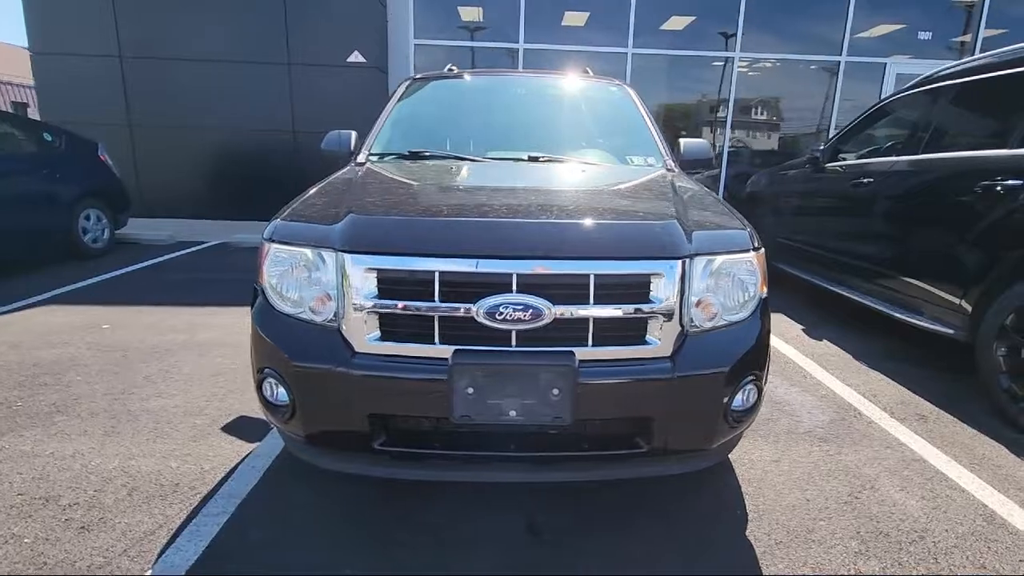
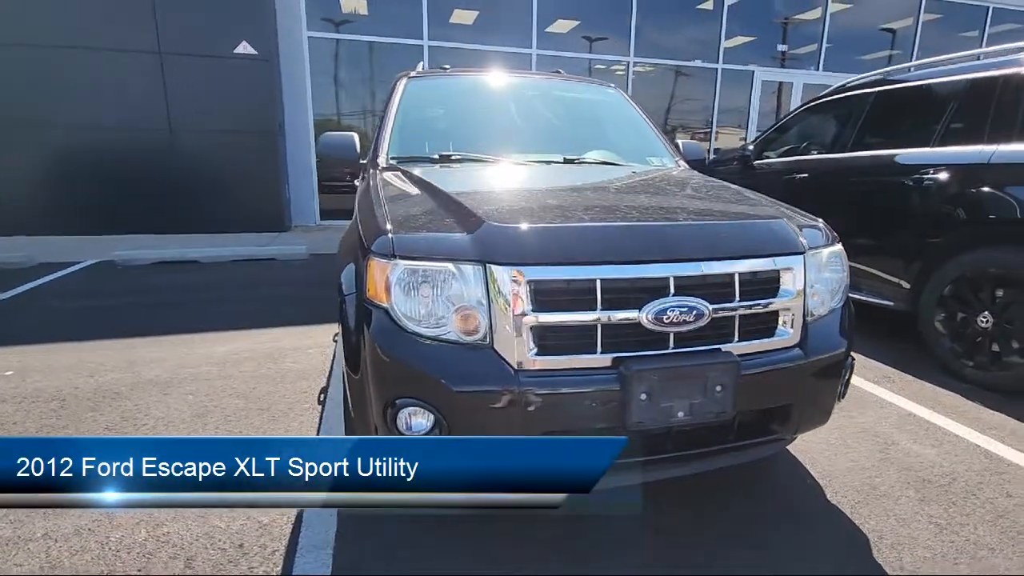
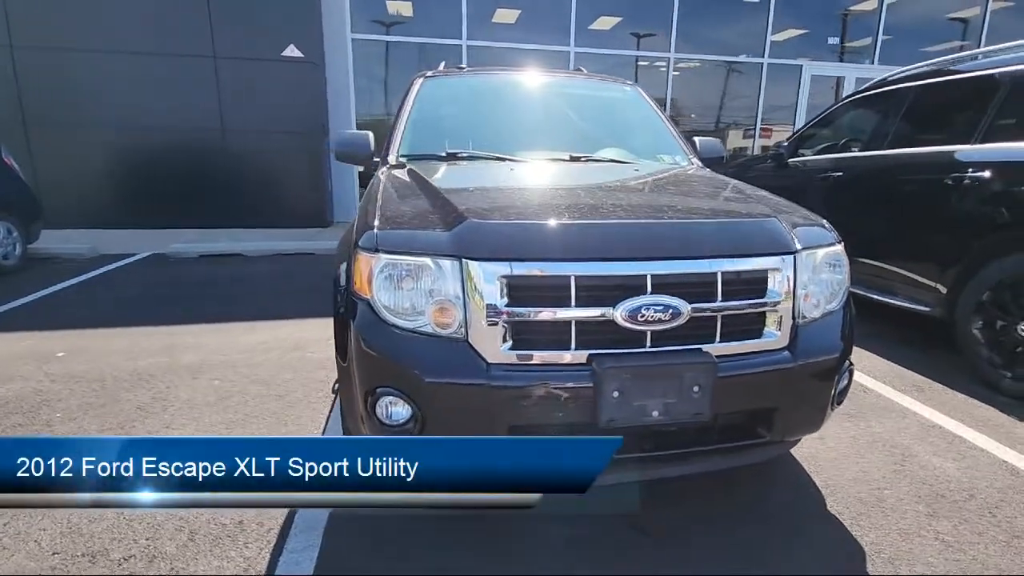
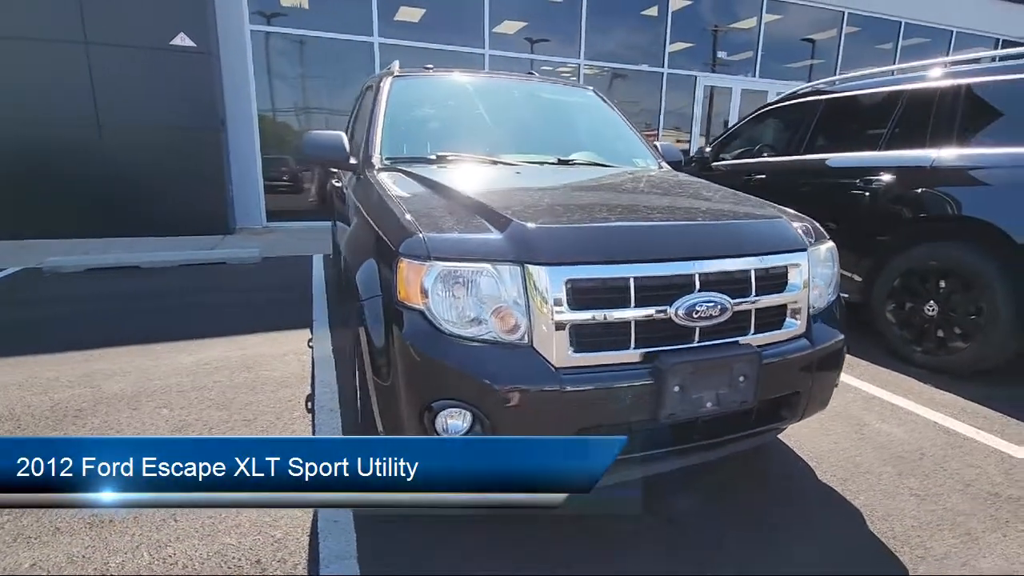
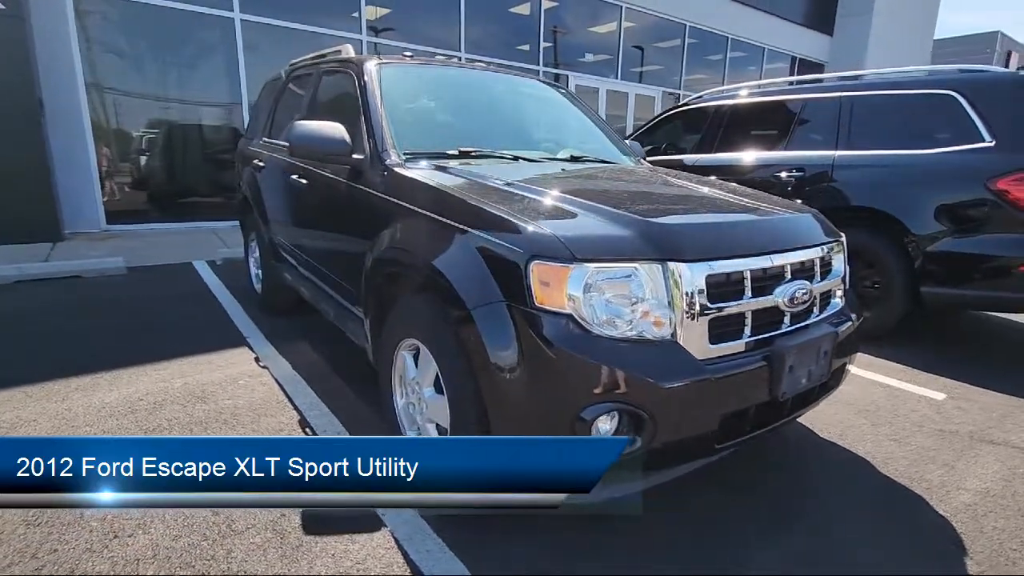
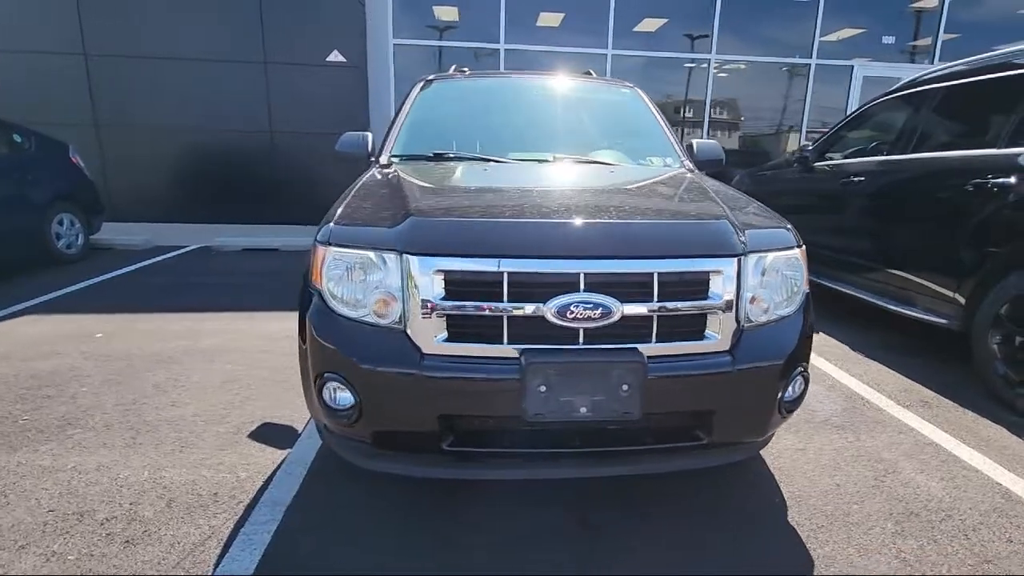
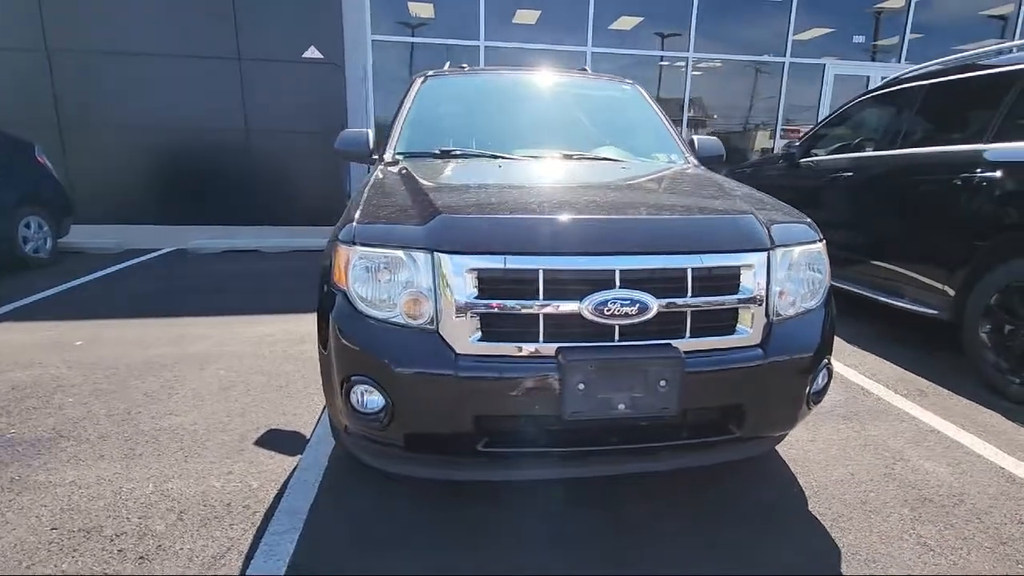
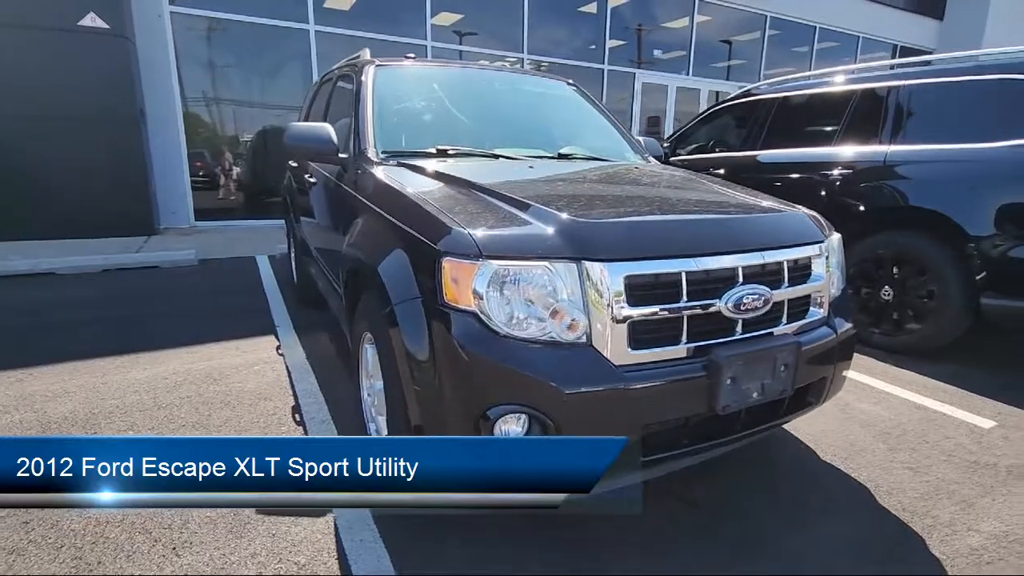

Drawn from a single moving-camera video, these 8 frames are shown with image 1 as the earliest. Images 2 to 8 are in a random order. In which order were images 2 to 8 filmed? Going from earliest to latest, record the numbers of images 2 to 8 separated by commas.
6, 7, 3, 2, 4, 8, 5
